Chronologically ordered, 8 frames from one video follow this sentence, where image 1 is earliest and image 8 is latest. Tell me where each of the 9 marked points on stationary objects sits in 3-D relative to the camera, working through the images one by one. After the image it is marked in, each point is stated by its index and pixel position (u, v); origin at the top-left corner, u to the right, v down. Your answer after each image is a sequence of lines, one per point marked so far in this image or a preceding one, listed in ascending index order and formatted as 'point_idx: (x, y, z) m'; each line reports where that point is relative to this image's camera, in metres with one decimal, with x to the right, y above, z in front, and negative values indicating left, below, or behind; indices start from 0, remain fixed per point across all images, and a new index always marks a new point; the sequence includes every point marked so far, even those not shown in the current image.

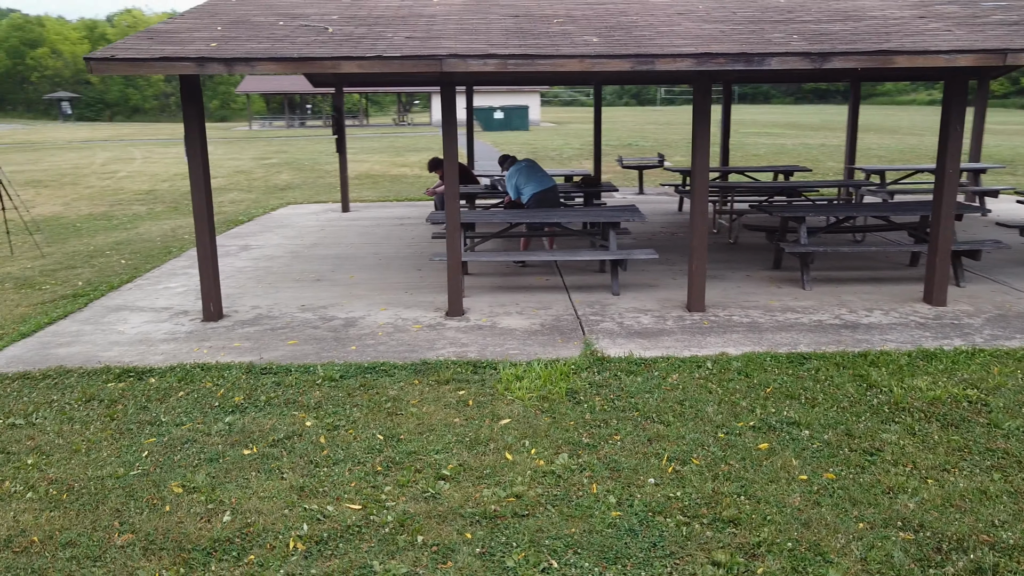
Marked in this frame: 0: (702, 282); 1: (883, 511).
0: (+1.6, +0.1, +6.6) m
1: (+1.6, -1.0, +3.5) m
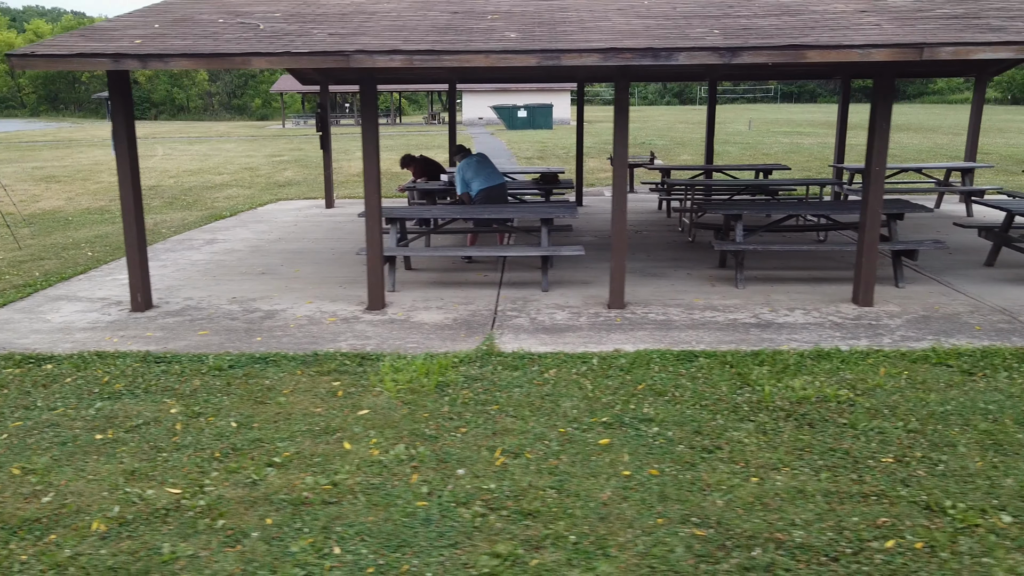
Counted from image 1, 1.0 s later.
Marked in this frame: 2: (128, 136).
0: (+0.9, +0.1, +6.6) m
1: (+0.8, -0.9, +3.5) m
2: (-3.2, +1.2, +6.6) m
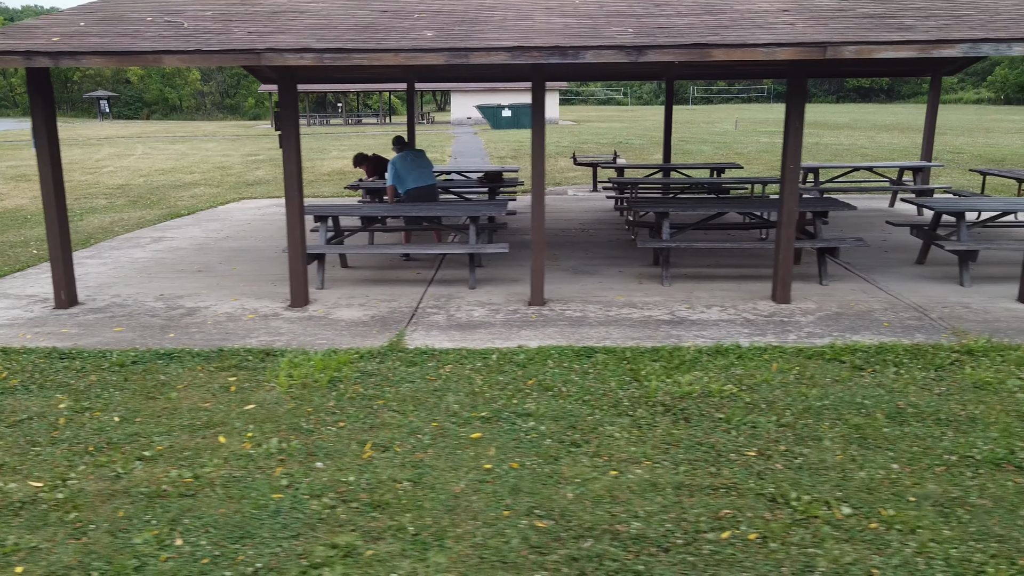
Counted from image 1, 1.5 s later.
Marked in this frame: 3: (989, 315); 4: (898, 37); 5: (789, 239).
0: (+0.2, +0.1, +6.6) m
1: (+0.1, -0.9, +3.5) m
2: (-3.8, +1.2, +6.6) m
3: (+3.7, -0.2, +6.2) m
4: (+2.6, +1.8, +5.7) m
5: (+2.2, +0.4, +6.4) m
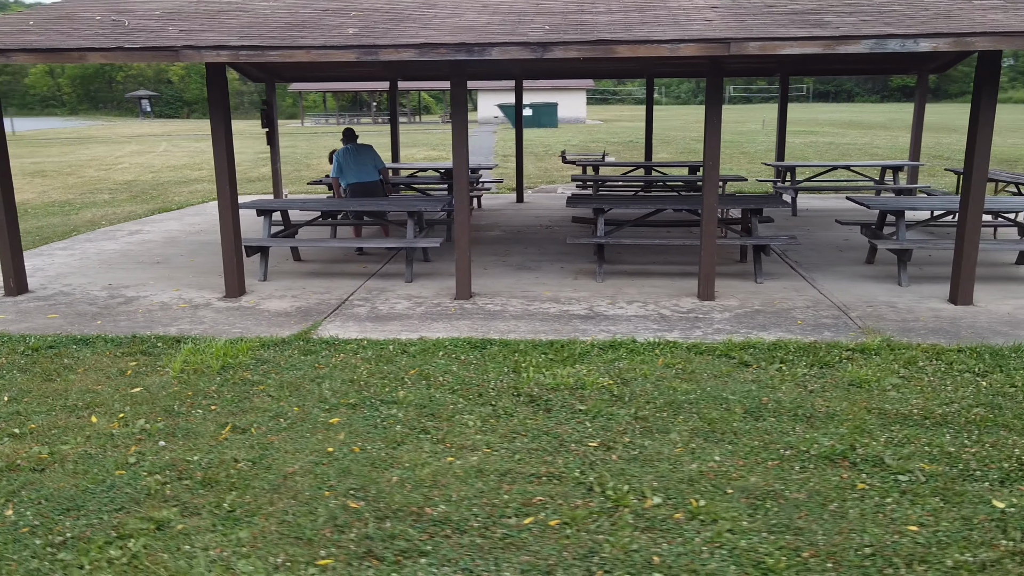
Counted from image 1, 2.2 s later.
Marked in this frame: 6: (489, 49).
0: (-0.4, +0.1, +6.7) m
1: (-0.7, -0.9, +3.6) m
2: (-4.4, +1.3, +6.9) m
3: (+3.0, -0.2, +6.1) m
4: (+2.0, +1.8, +5.7) m
5: (+1.6, +0.4, +6.4) m
6: (-0.2, +1.7, +5.9) m
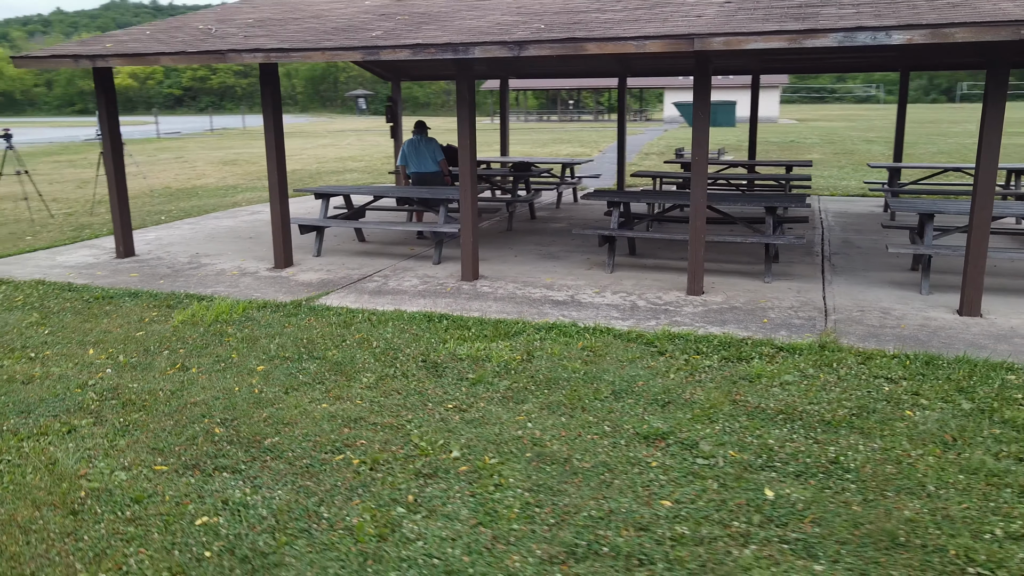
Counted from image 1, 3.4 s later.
0: (-0.4, +0.3, +7.2) m
1: (-1.5, -0.7, +4.3) m
2: (-4.2, +1.7, +8.4) m
3: (+2.8, -0.2, +5.8) m
4: (+1.8, +1.8, +5.6) m
5: (+1.5, +0.5, +6.5) m
6: (-0.3, +1.9, +6.3) m
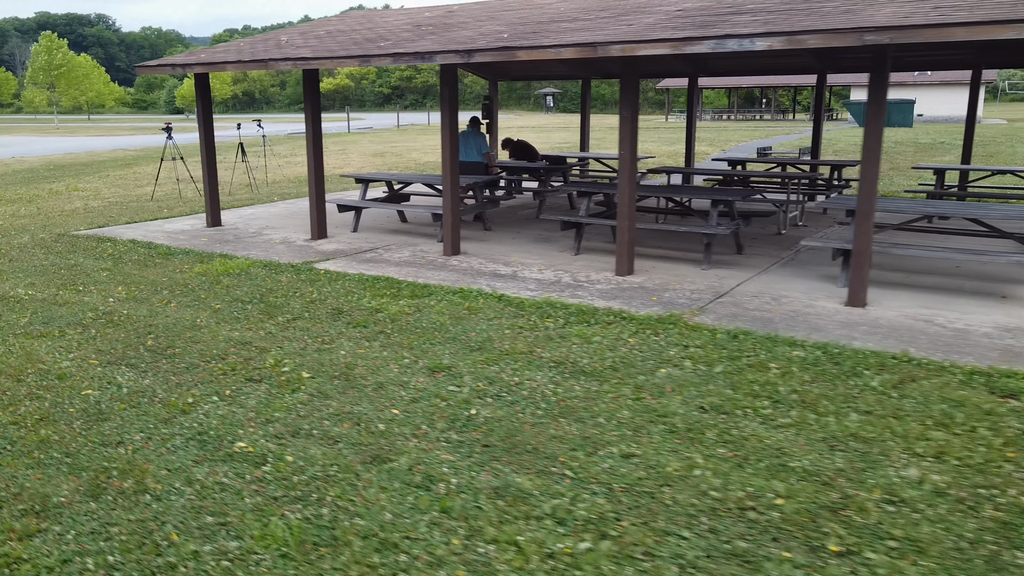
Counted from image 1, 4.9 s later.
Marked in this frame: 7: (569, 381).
0: (-0.6, +0.6, +8.3) m
1: (-2.5, -0.3, +5.8) m
2: (-4.0, +2.2, +10.4) m
3: (+2.0, -0.1, +6.2) m
4: (+1.1, +2.0, +6.3) m
5: (+1.0, +0.6, +7.2) m
6: (-0.7, +2.1, +7.5) m
7: (+0.3, -0.5, +4.6) m
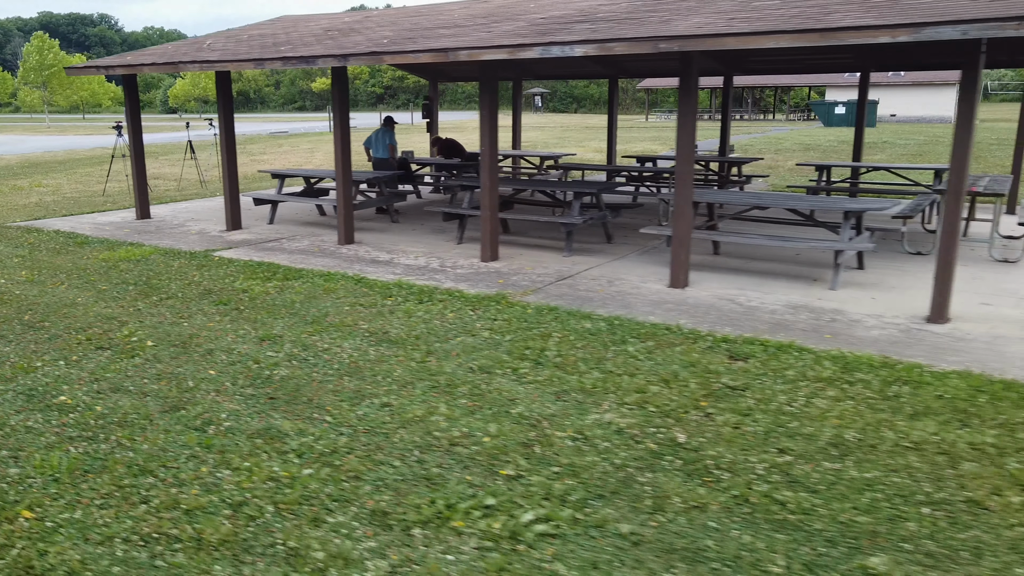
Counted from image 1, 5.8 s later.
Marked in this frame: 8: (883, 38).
0: (-1.9, +0.7, +9.0) m
1: (-3.7, -0.2, +6.4) m
2: (-5.2, +2.4, +11.0) m
3: (+0.8, 0.0, +6.9) m
4: (-0.1, +2.1, +6.9) m
5: (-0.2, +0.8, +7.8) m
6: (-1.9, +2.3, +8.1) m
7: (-0.9, -0.4, +5.2) m
8: (+2.3, +1.6, +5.0) m
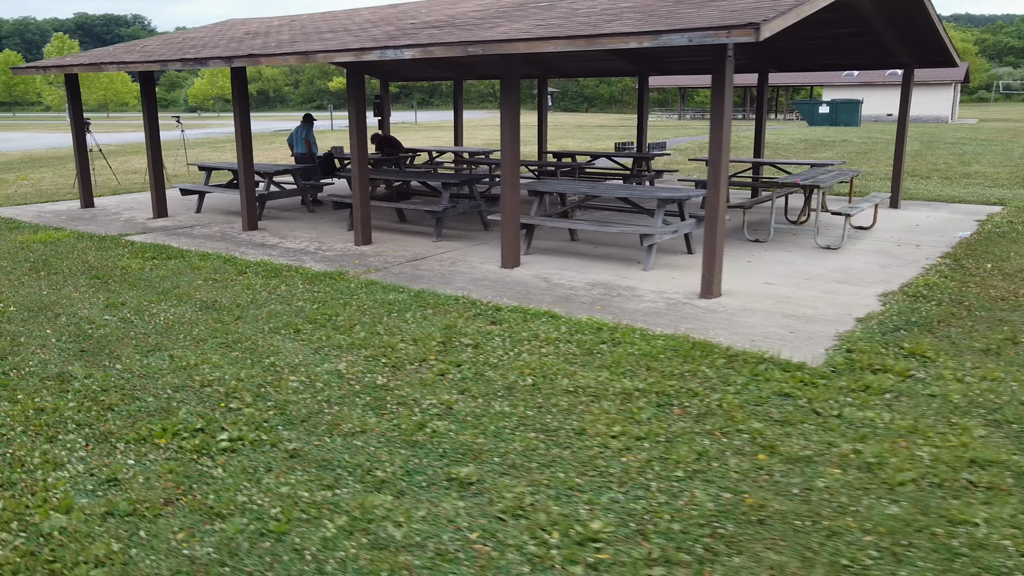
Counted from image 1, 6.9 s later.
0: (-3.2, +0.9, +9.7) m
1: (-5.1, 0.0, +7.2) m
2: (-6.5, +2.6, +11.9) m
3: (-0.6, +0.2, +7.6) m
4: (-1.5, +2.3, +7.6) m
5: (-1.6, +1.0, +8.5) m
6: (-3.3, +2.5, +8.8) m
7: (-2.4, -0.2, +6.0) m
8: (+0.8, +1.7, +5.7) m
